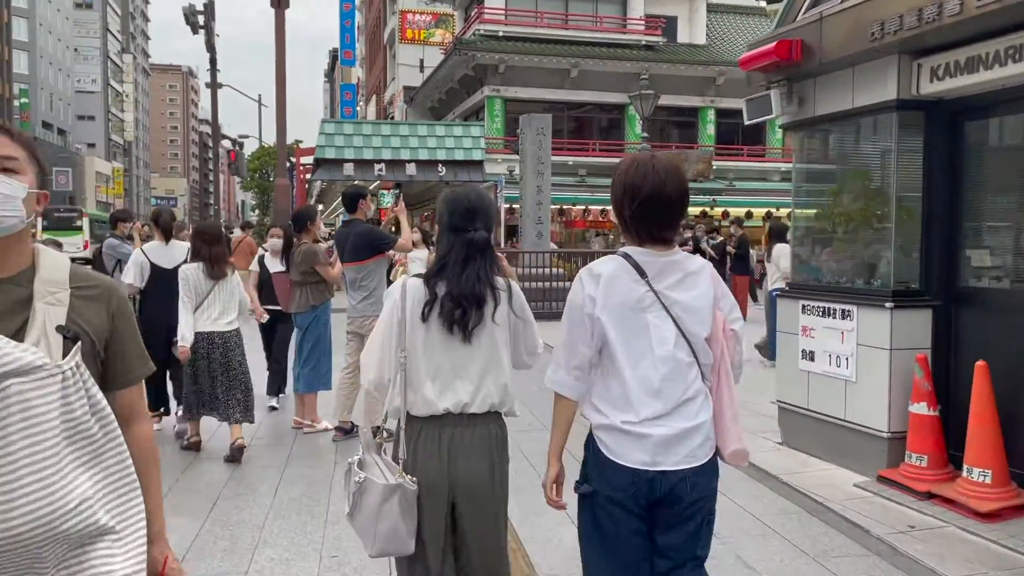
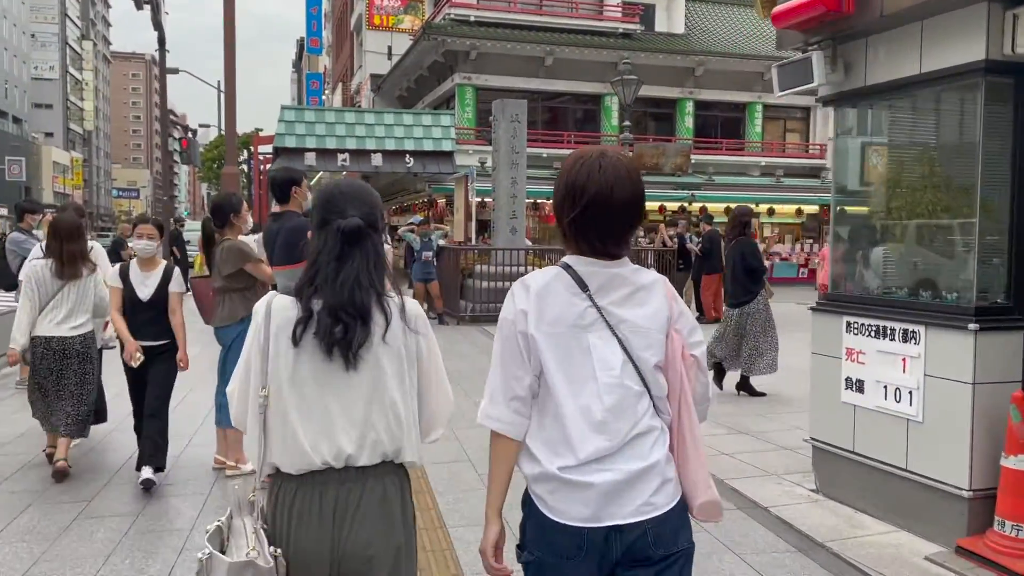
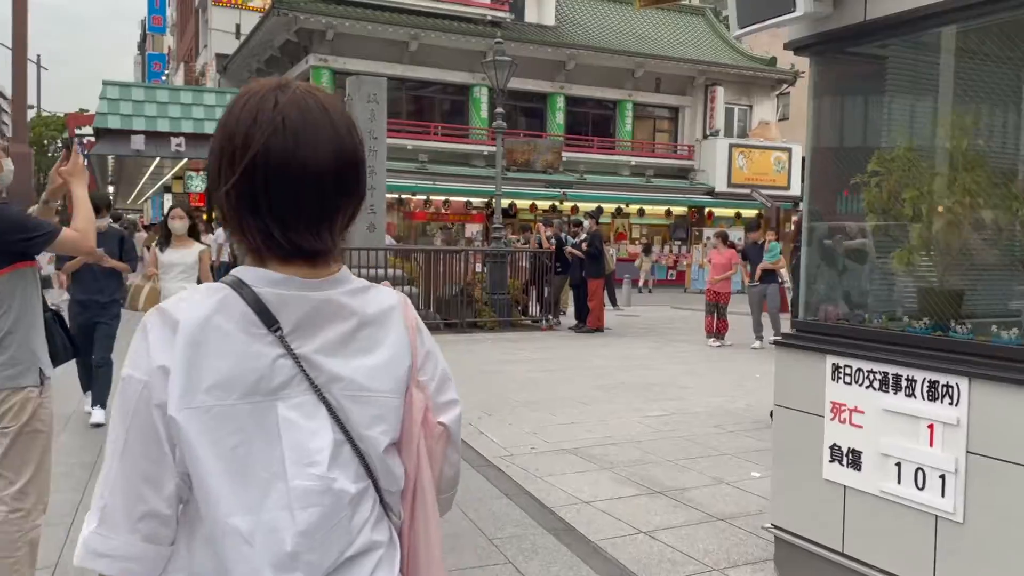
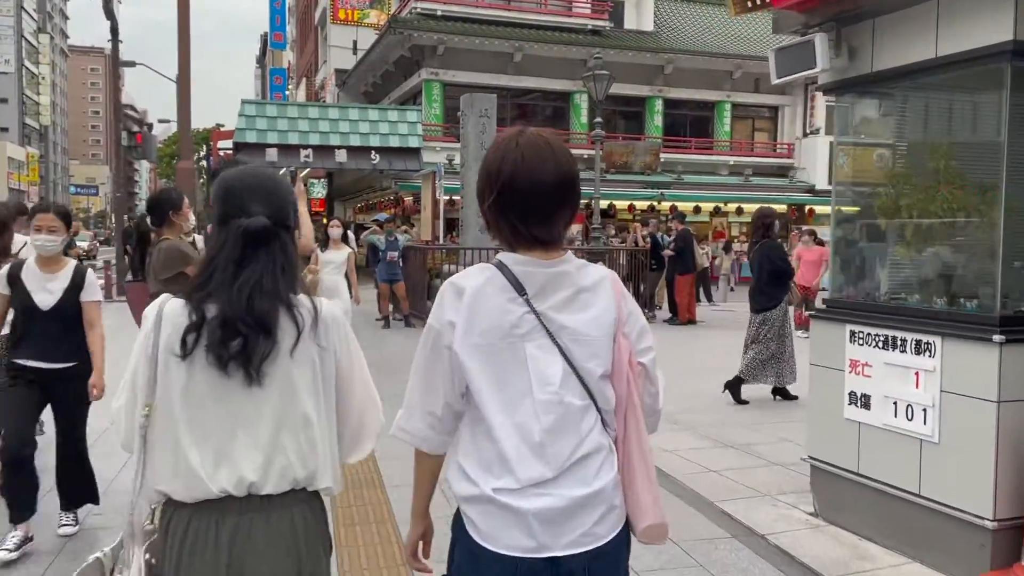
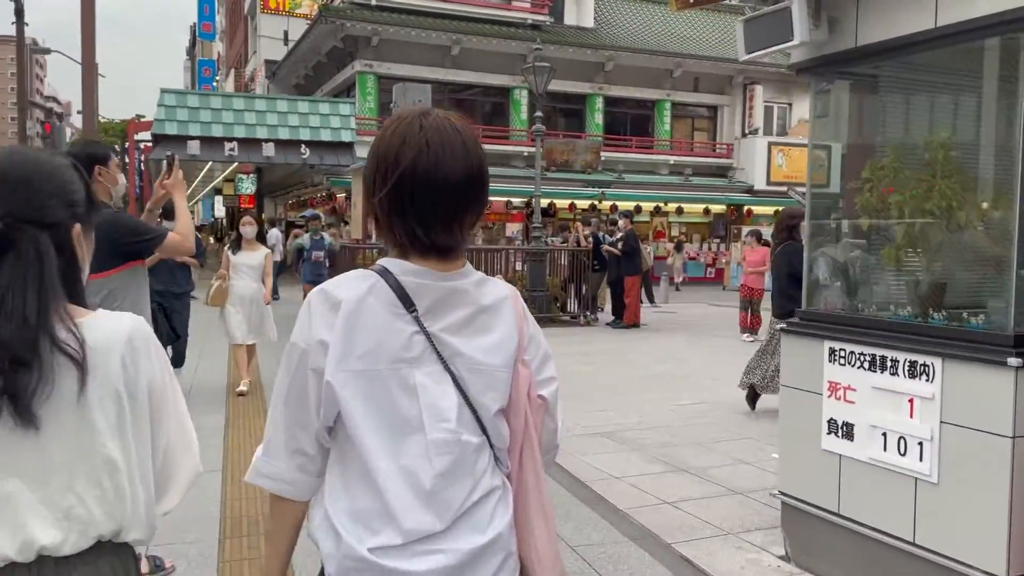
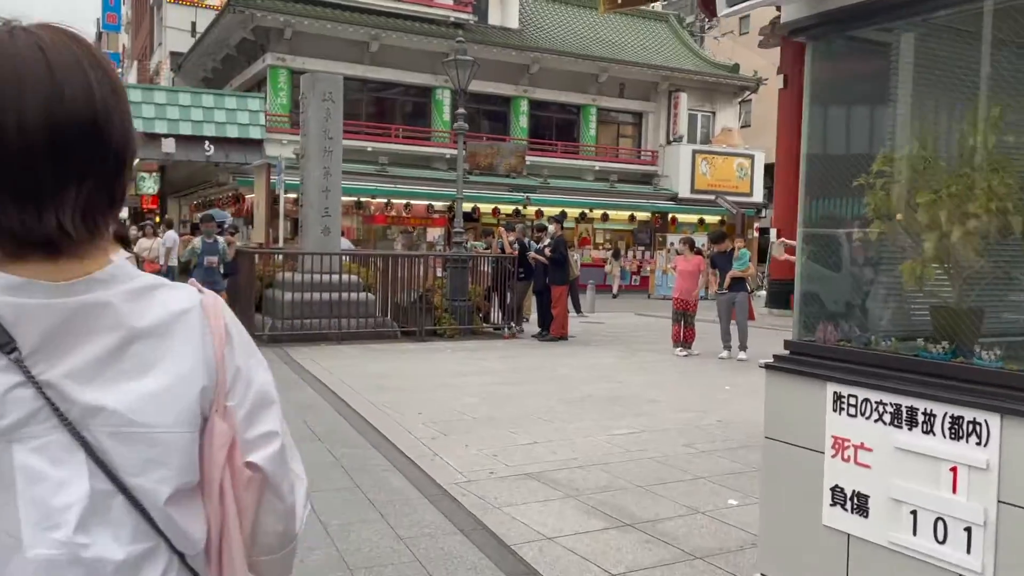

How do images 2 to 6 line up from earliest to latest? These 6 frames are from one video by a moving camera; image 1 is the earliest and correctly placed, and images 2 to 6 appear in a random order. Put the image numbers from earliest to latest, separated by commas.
2, 4, 5, 3, 6
